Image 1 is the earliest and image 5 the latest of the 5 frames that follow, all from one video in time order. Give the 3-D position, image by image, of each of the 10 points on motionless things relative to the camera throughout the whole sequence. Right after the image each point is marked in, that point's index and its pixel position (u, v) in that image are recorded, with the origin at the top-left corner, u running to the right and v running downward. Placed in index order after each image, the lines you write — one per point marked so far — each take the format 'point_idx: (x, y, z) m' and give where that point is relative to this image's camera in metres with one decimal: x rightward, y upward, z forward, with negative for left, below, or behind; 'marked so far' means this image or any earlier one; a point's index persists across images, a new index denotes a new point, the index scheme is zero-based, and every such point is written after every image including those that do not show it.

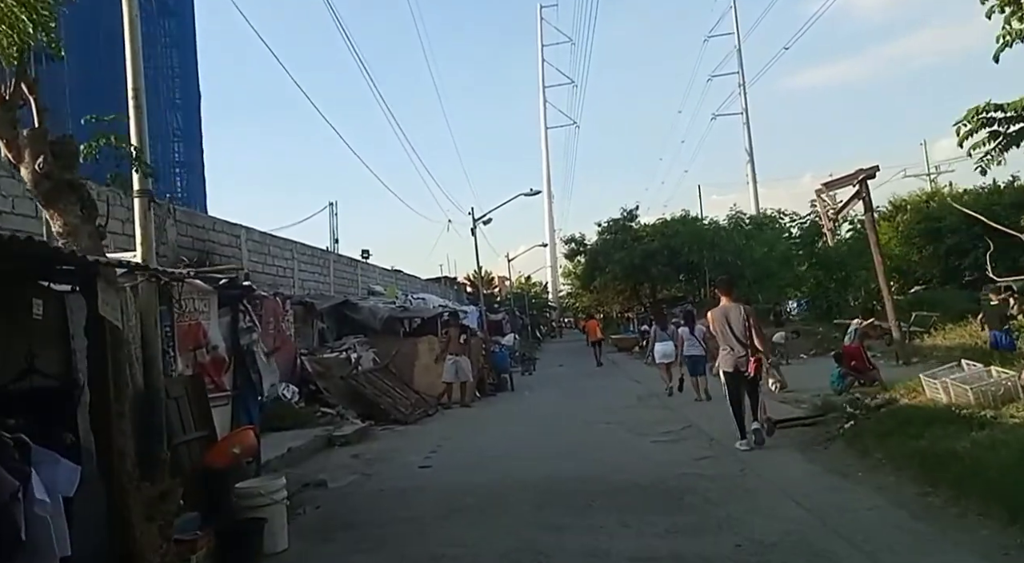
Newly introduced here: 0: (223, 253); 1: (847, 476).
0: (-6.6, +0.7, +17.2) m
1: (+3.0, -1.7, +6.6) m
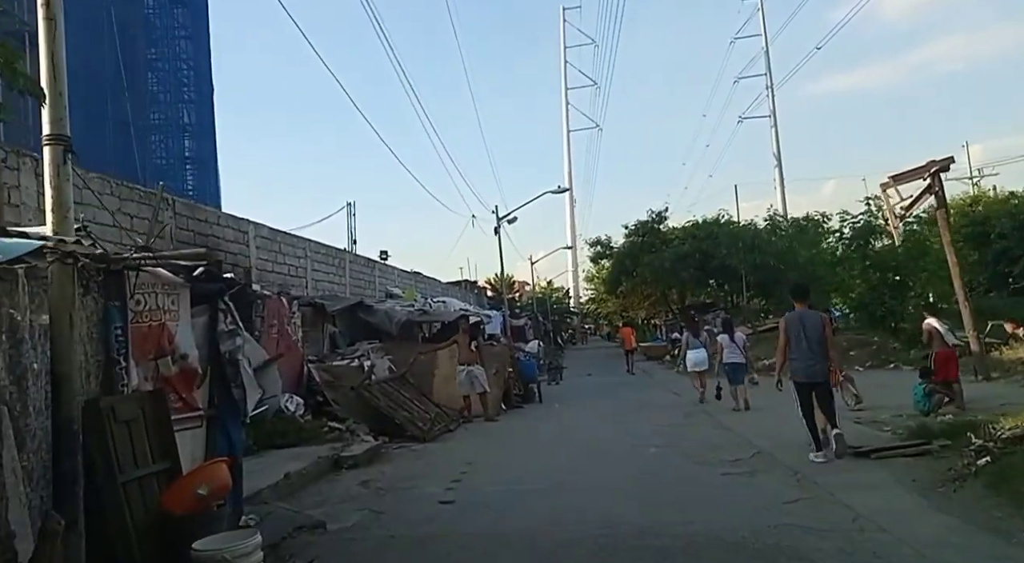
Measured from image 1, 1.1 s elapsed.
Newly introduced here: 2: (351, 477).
0: (-6.0, +0.7, +15.8) m
1: (+3.3, -1.7, +4.9) m
2: (-1.9, -2.3, +8.7) m
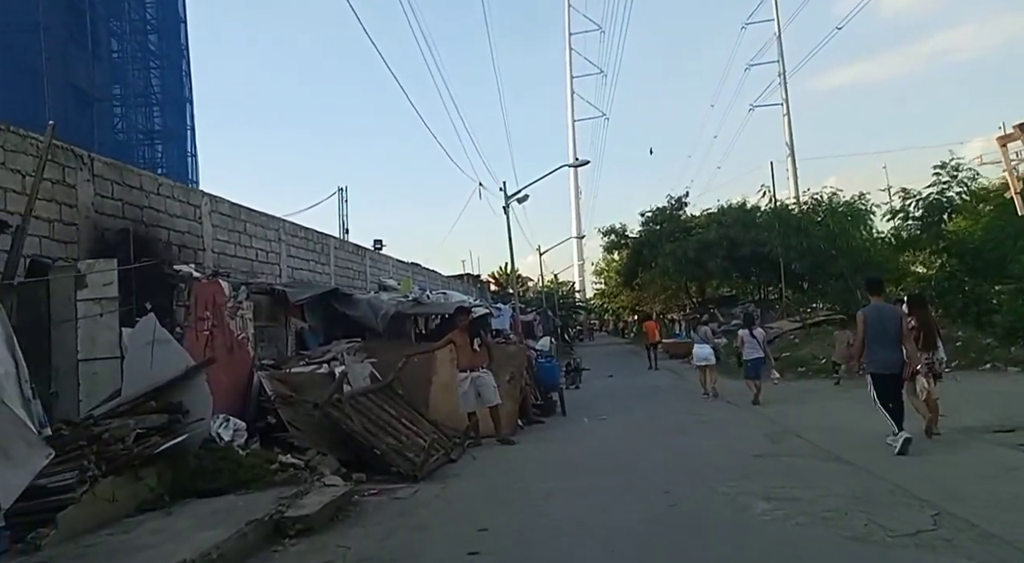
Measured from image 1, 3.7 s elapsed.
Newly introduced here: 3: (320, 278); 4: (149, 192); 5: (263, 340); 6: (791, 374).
0: (-5.7, +1.0, +12.6) m
1: (+3.6, -1.4, +1.7) m
2: (-1.6, -2.0, +5.5) m
3: (-5.0, +0.1, +19.1) m
4: (-5.8, +1.4, +11.9) m
5: (-3.4, -0.8, +10.2) m
6: (+6.7, -2.2, +18.0) m
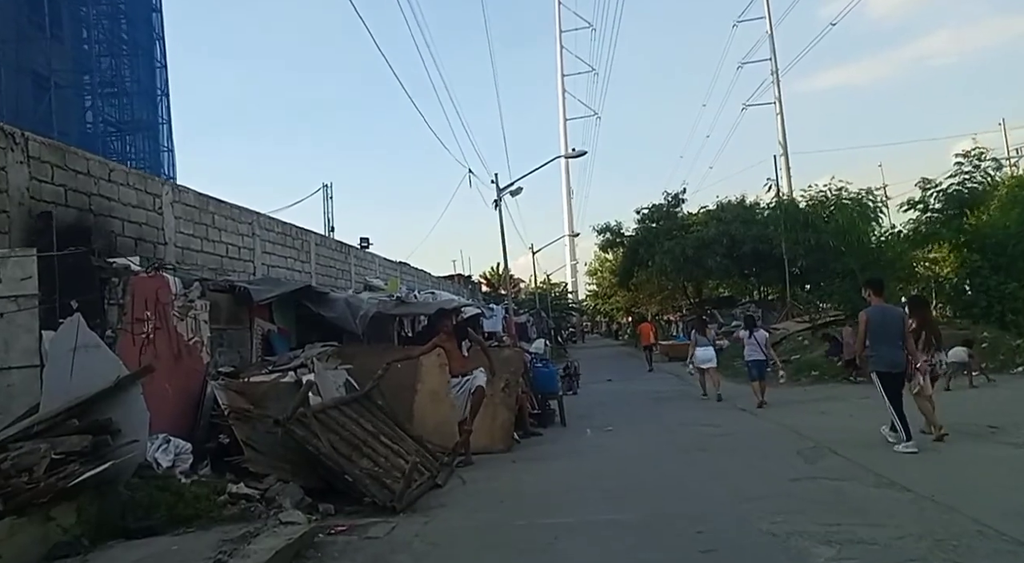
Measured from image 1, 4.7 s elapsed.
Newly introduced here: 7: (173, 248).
0: (-5.8, +1.0, +11.3) m
1: (+3.6, -1.4, +0.5) m
2: (-1.6, -2.0, +4.2) m
3: (-5.1, +0.1, +17.8) m
4: (-5.9, +1.5, +10.6) m
5: (-3.5, -0.8, +8.9) m
6: (+6.6, -2.2, +16.8) m
7: (-5.7, +0.6, +12.5) m
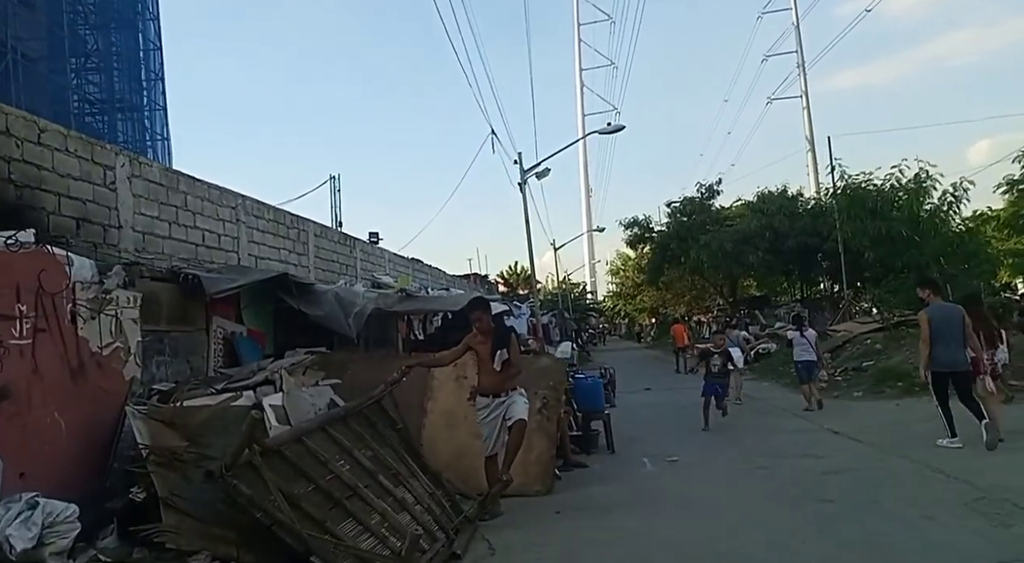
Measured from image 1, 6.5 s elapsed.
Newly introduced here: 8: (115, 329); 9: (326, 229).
0: (-5.4, +1.1, +9.0) m
1: (+3.8, -1.2, -1.9) m
2: (-1.3, -1.8, +1.9) m
3: (-4.6, +0.2, +15.5) m
4: (-5.5, +1.6, +8.3) m
5: (-3.1, -0.6, +6.6) m
6: (+7.1, -2.0, +14.3) m
7: (-5.2, +0.7, +10.2) m
8: (-3.1, -0.3, +5.8) m
9: (-4.4, +1.2, +17.6) m
